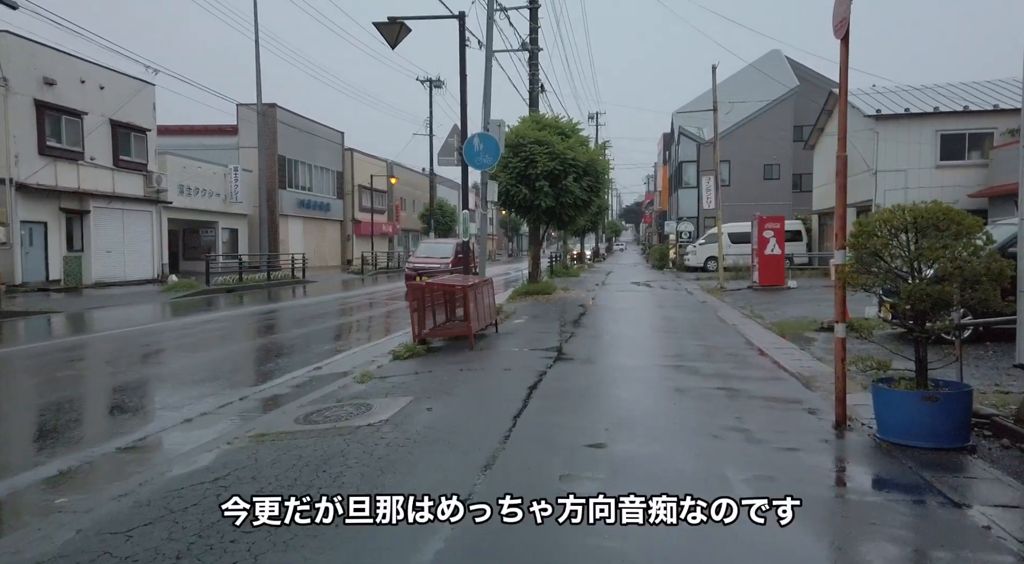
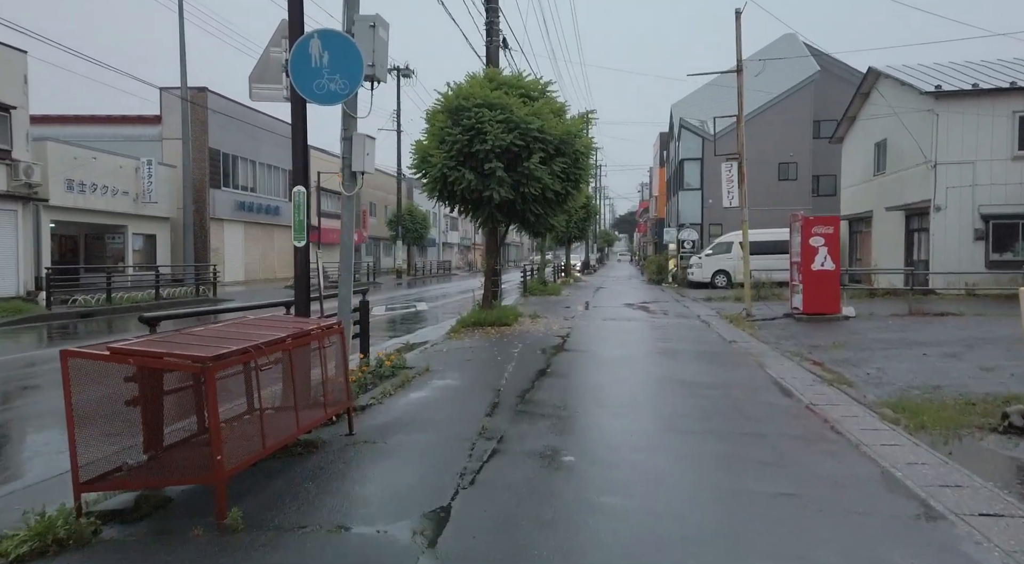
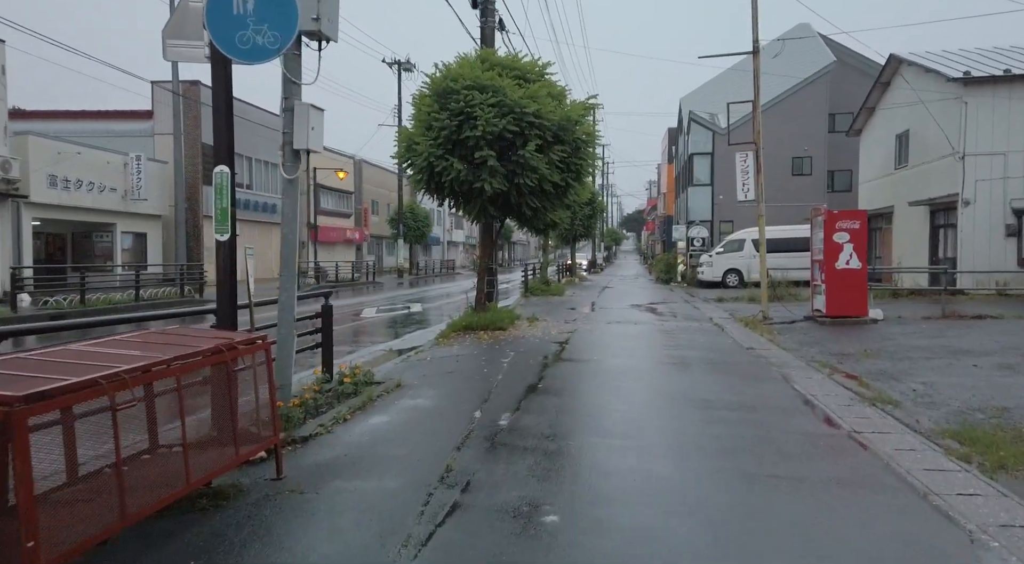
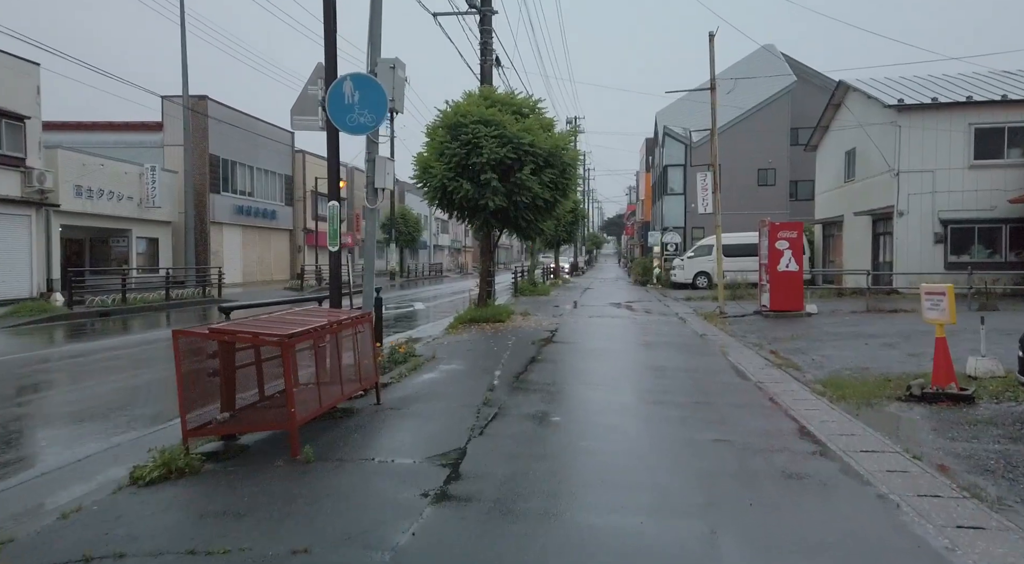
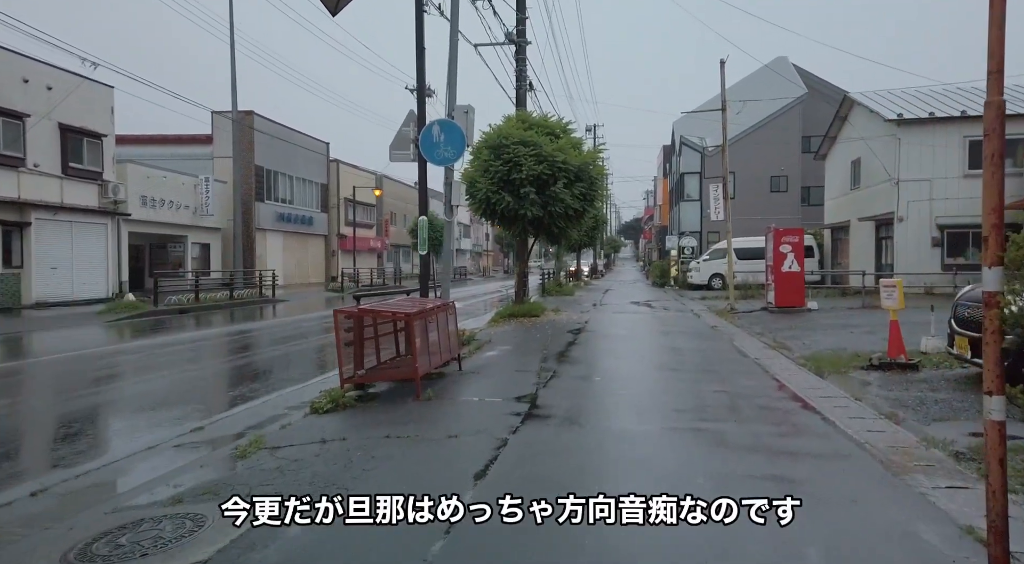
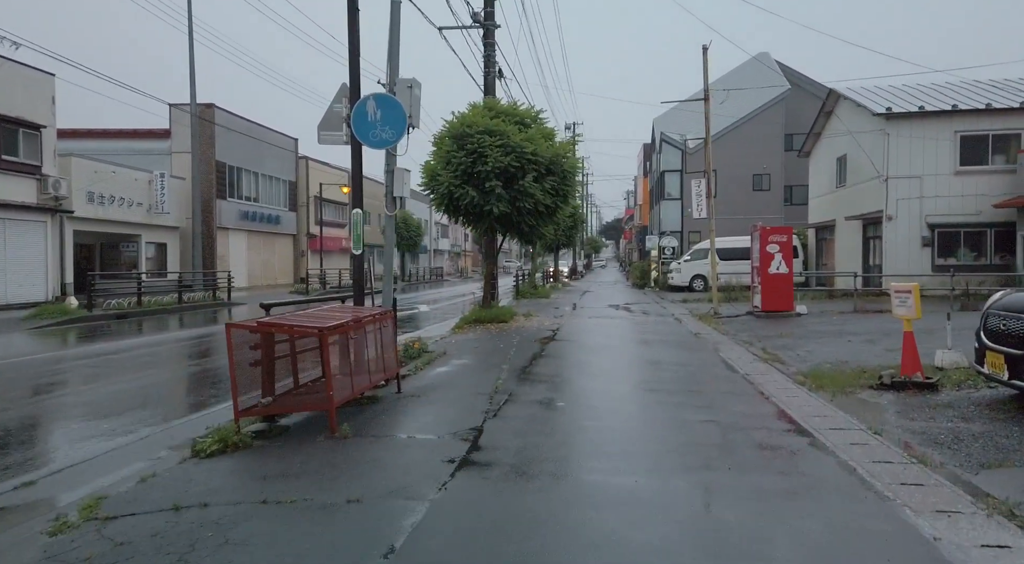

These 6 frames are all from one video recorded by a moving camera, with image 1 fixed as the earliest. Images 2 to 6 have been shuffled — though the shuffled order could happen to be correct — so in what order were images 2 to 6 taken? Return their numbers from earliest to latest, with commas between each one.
5, 6, 4, 2, 3
